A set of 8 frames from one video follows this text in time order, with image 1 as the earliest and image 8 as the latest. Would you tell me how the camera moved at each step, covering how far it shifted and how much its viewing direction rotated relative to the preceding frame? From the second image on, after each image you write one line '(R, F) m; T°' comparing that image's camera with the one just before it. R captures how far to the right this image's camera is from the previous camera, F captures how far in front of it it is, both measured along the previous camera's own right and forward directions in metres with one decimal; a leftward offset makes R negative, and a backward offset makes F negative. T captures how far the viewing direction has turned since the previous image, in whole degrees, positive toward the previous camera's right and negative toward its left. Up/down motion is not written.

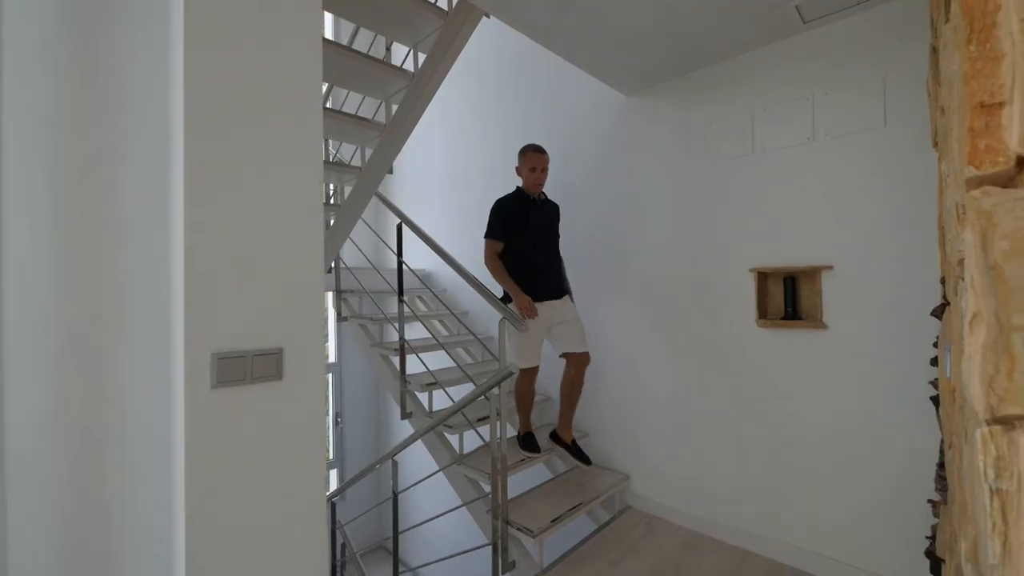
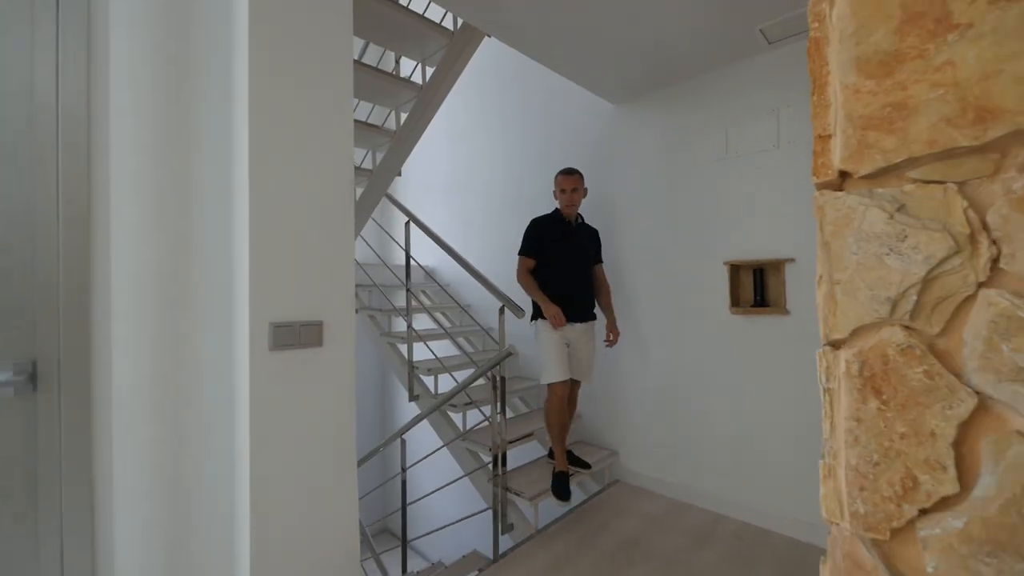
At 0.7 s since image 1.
(0.0, -0.2) m; 0°
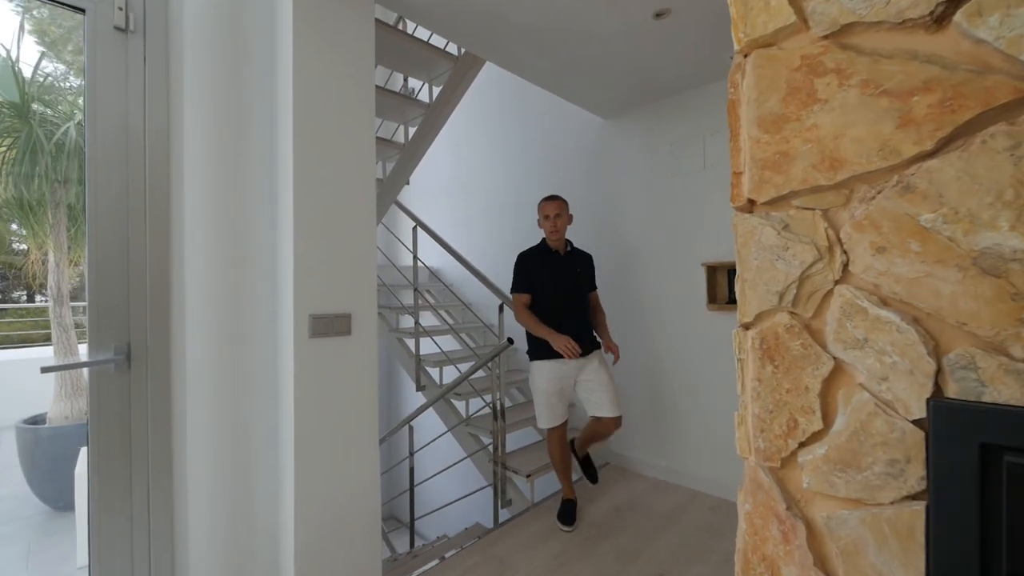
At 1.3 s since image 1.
(0.0, -0.2) m; 0°
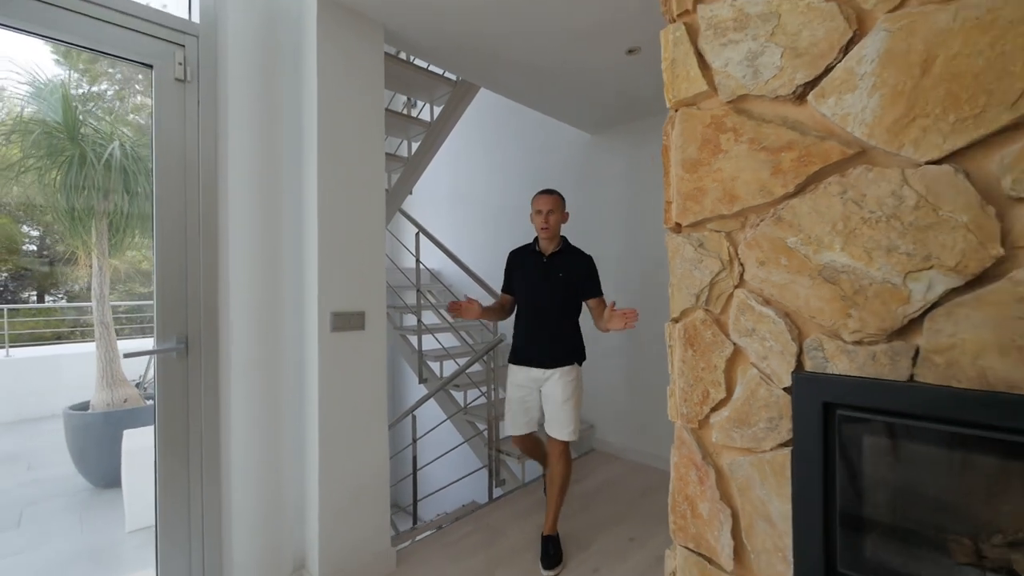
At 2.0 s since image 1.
(0.0, -0.3) m; 0°
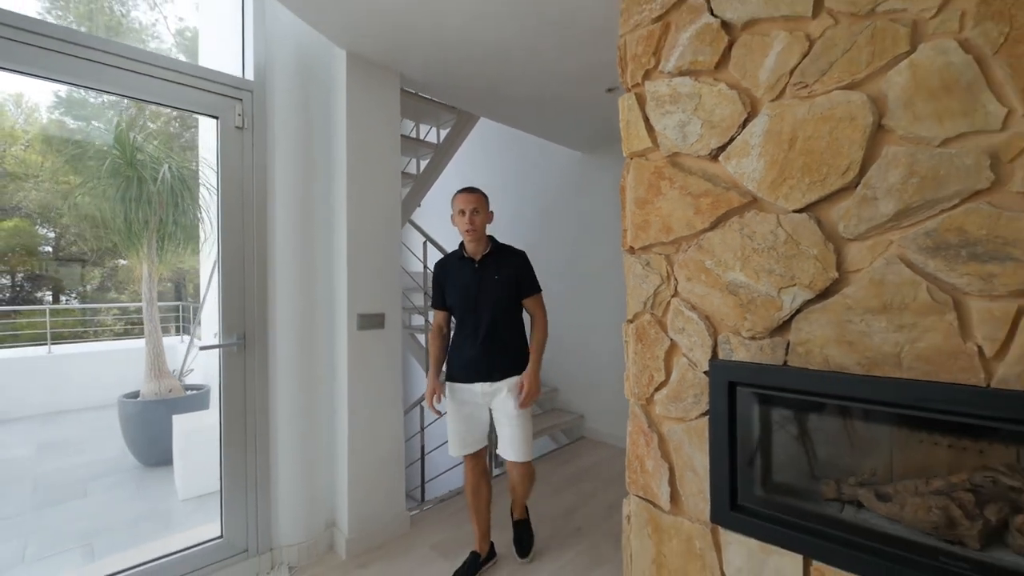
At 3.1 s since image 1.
(0.0, -0.3) m; 0°
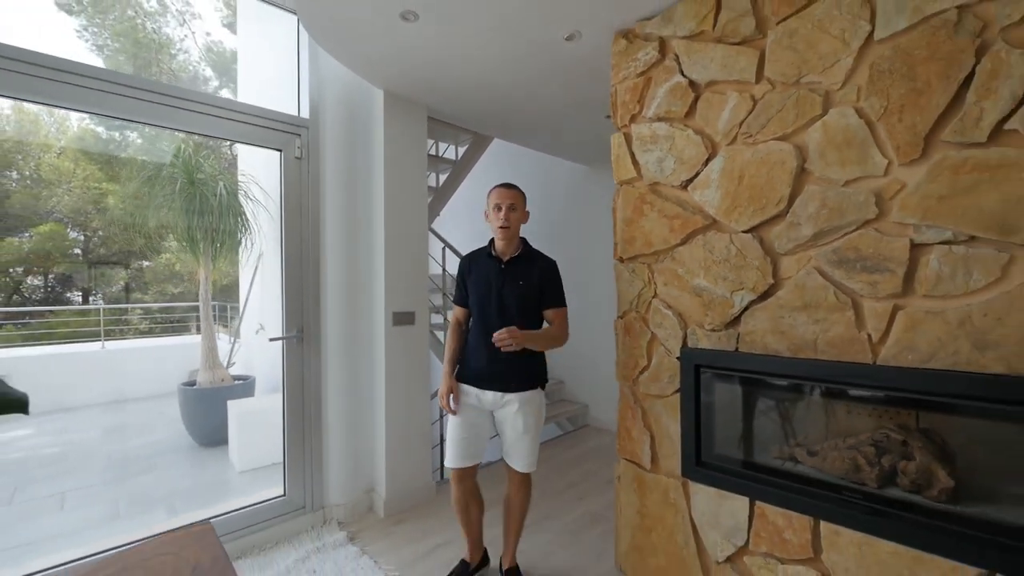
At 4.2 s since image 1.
(0.0, -0.4) m; -1°
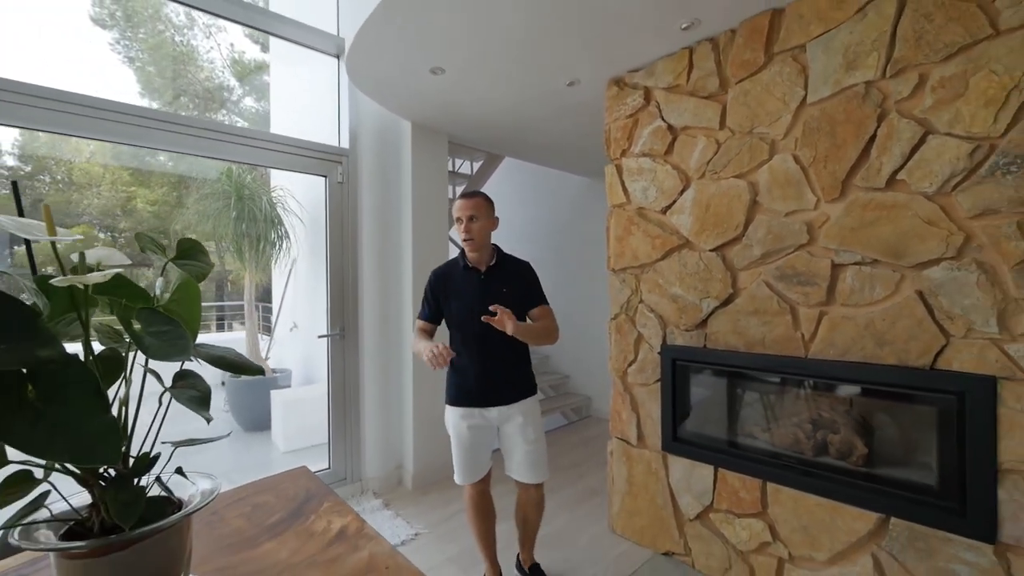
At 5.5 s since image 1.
(0.0, -0.4) m; -1°
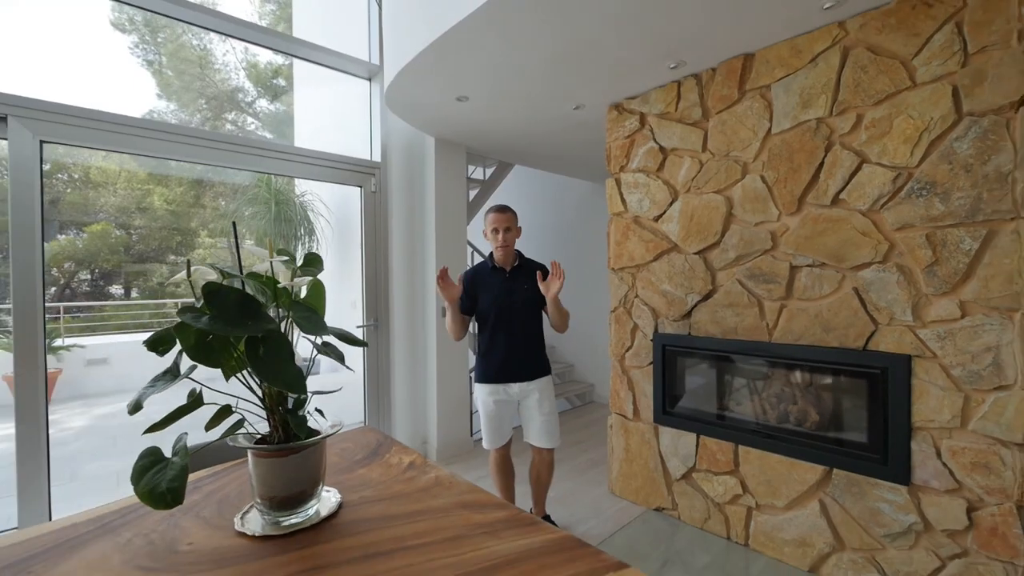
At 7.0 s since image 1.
(-0.1, -0.4) m; 0°
